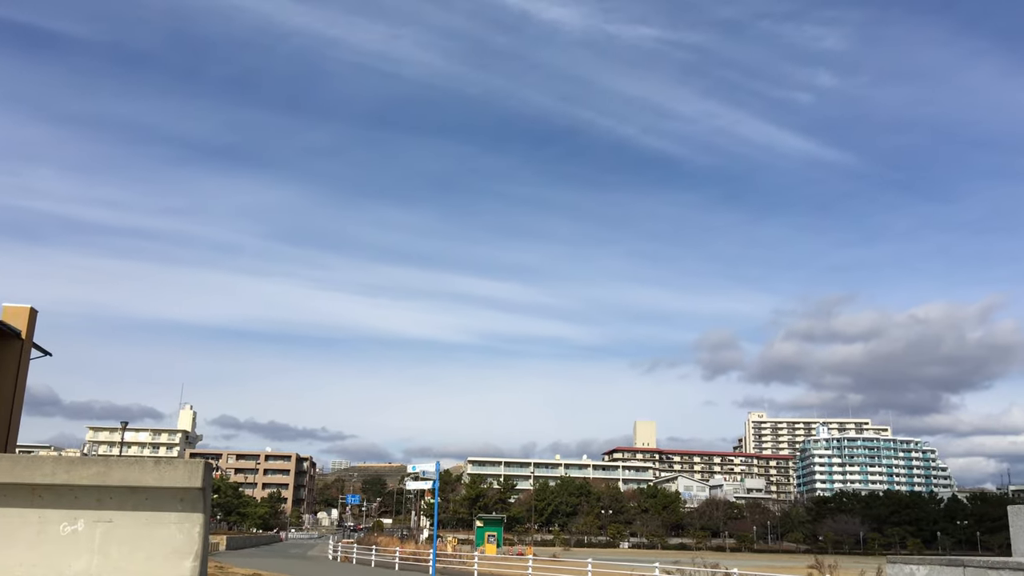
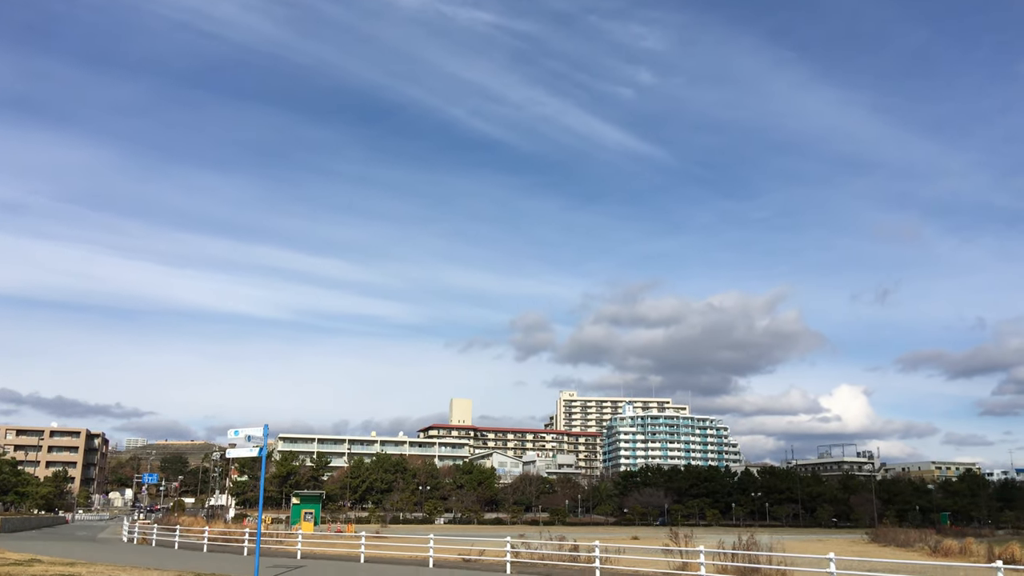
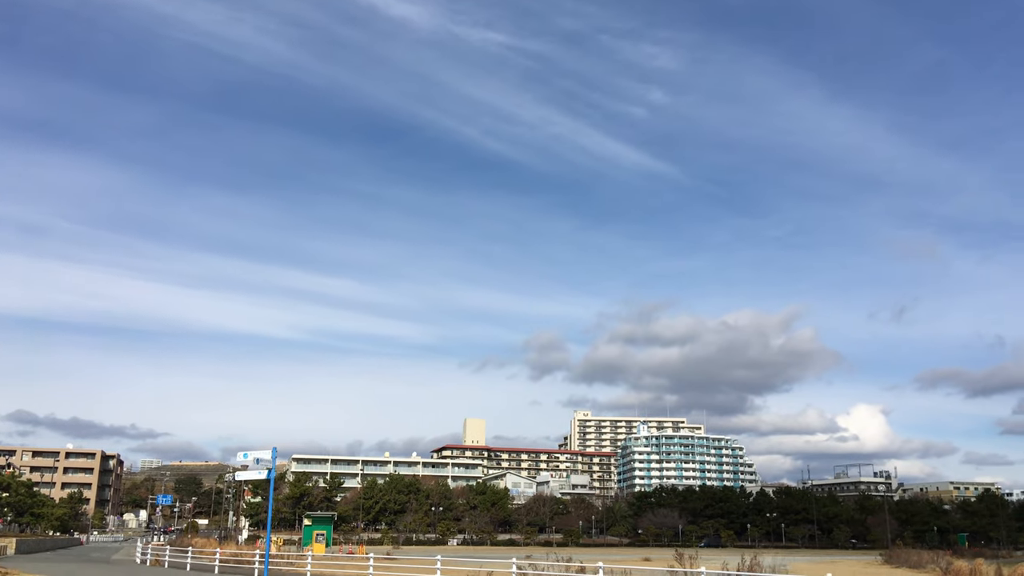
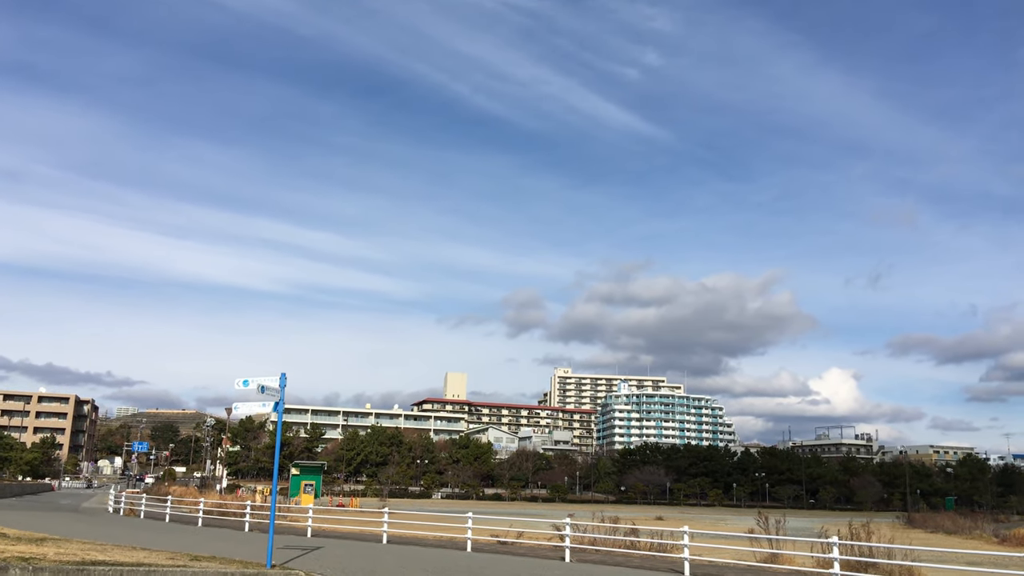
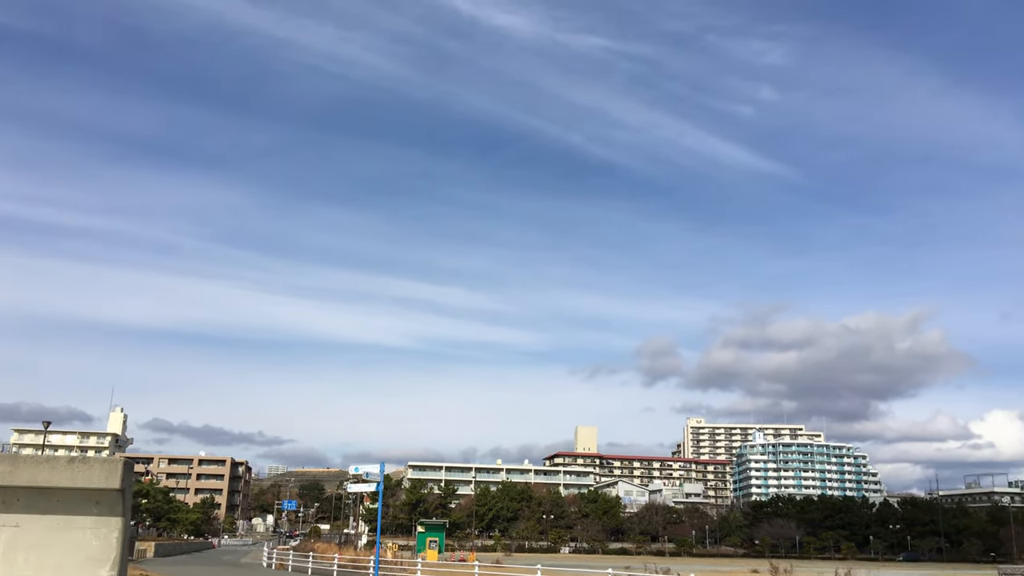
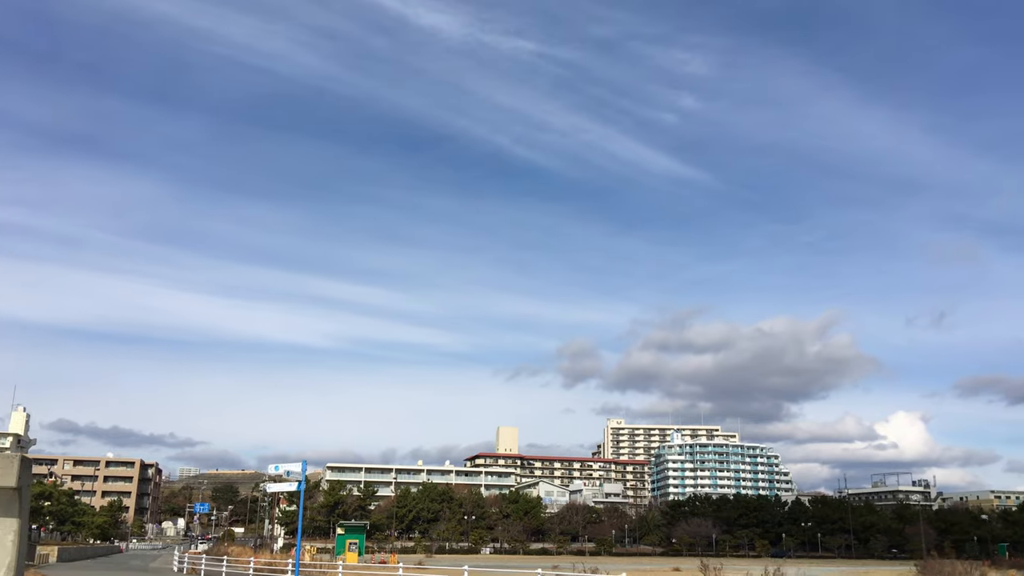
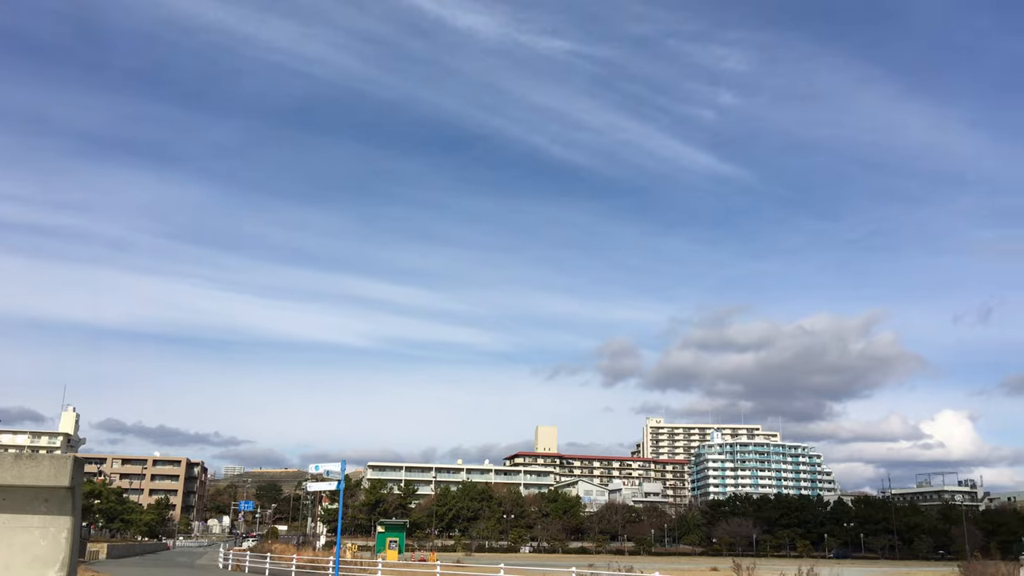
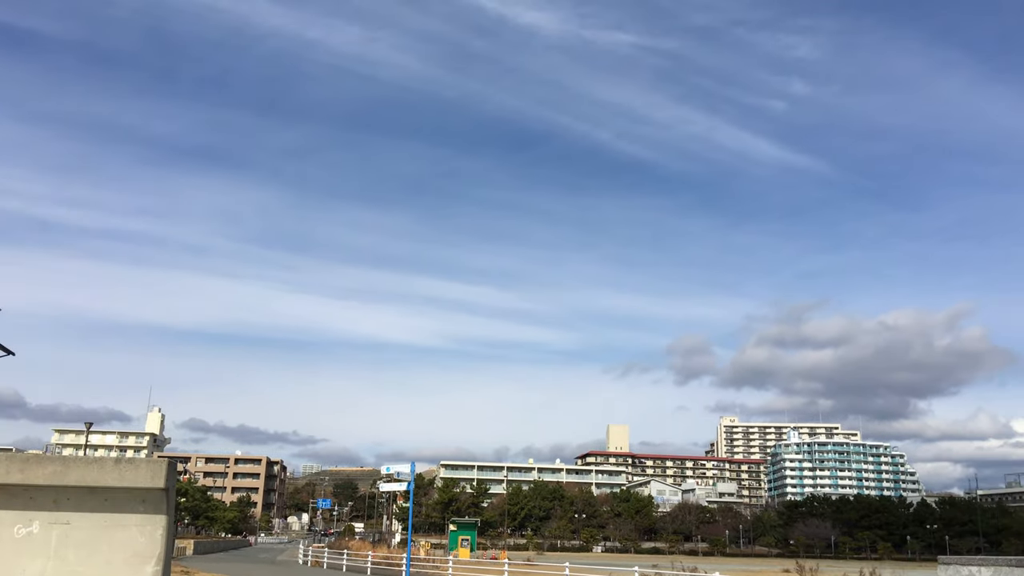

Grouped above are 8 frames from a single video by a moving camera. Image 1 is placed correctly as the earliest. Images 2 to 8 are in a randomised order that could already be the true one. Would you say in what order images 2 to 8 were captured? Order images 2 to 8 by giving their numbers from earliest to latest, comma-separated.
8, 5, 7, 6, 3, 2, 4
